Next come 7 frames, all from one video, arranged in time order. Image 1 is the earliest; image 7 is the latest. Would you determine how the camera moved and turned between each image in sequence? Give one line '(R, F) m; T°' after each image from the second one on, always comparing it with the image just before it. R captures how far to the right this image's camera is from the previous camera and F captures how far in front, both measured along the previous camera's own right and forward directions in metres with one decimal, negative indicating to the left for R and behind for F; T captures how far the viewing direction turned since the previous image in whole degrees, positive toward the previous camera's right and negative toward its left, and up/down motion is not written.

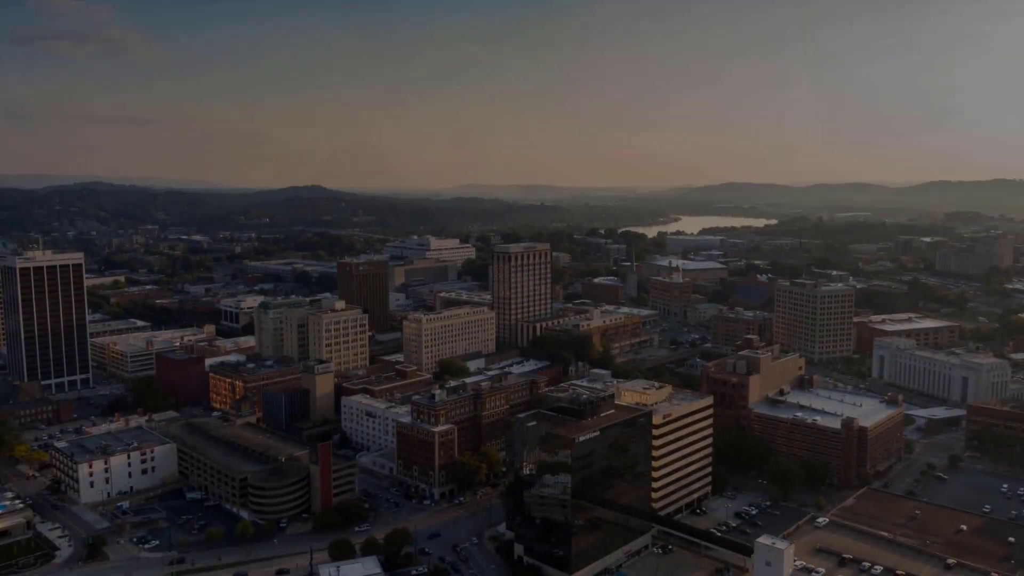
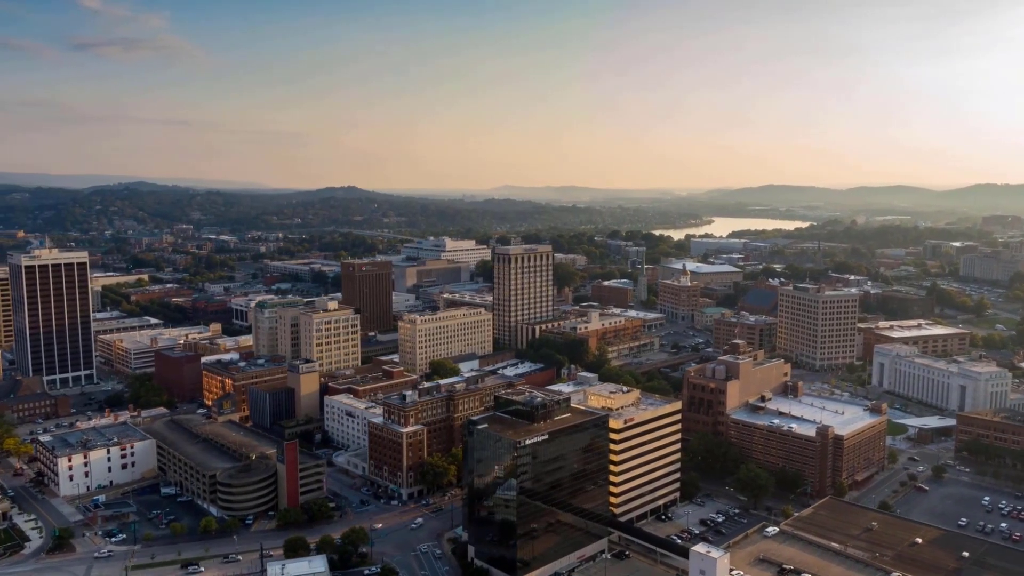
(+3.7, +0.1) m; -3°
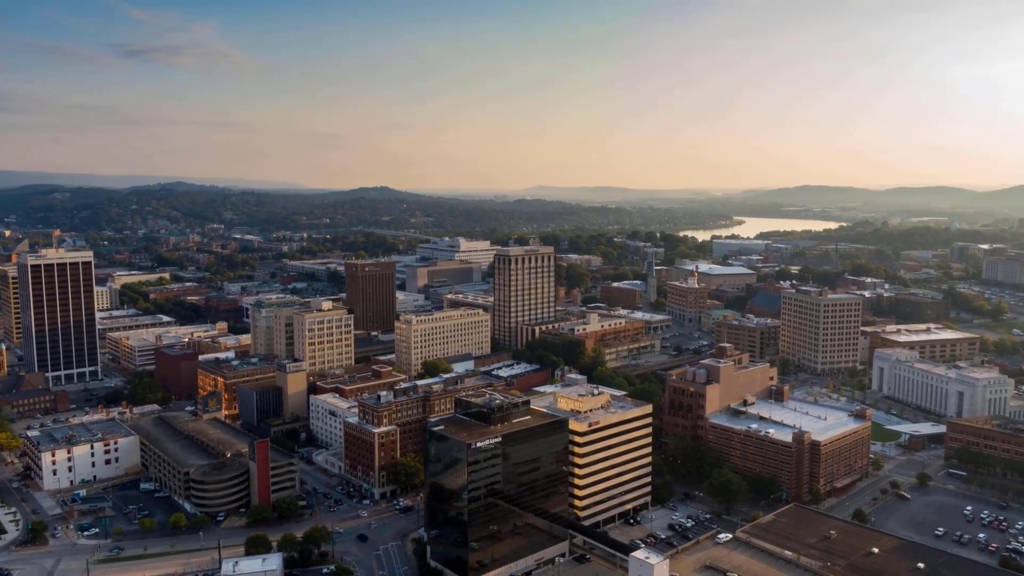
(+3.4, +0.2) m; -2°
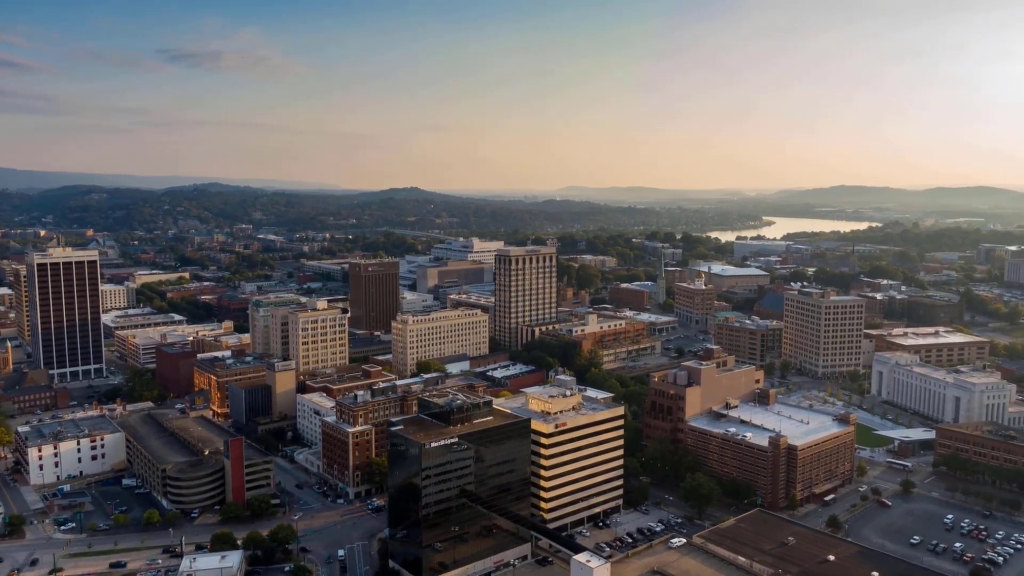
(+3.2, +0.2) m; -2°
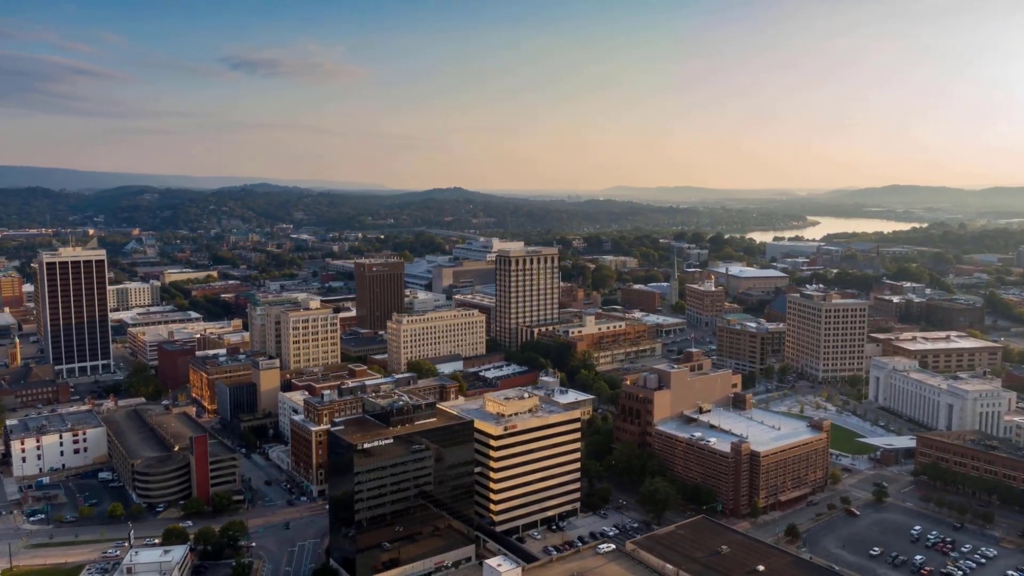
(+4.7, +0.3) m; -3°
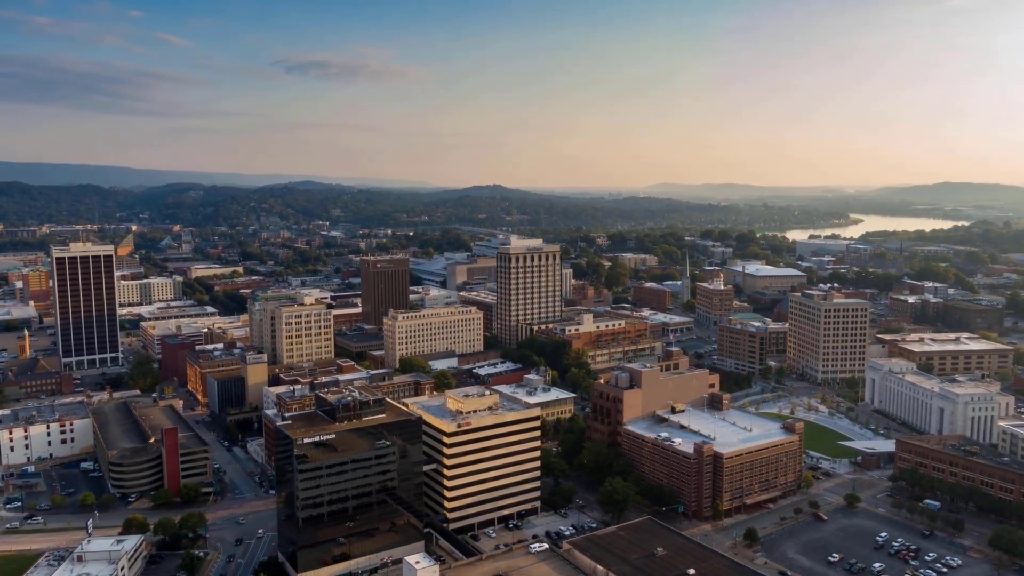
(+4.3, +0.2) m; -3°
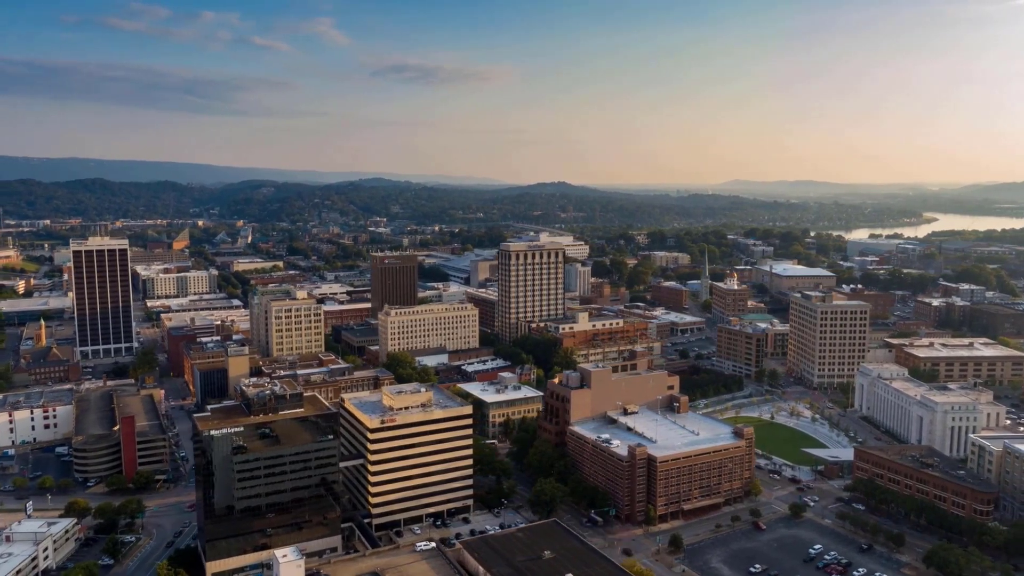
(+7.0, +0.6) m; -5°
